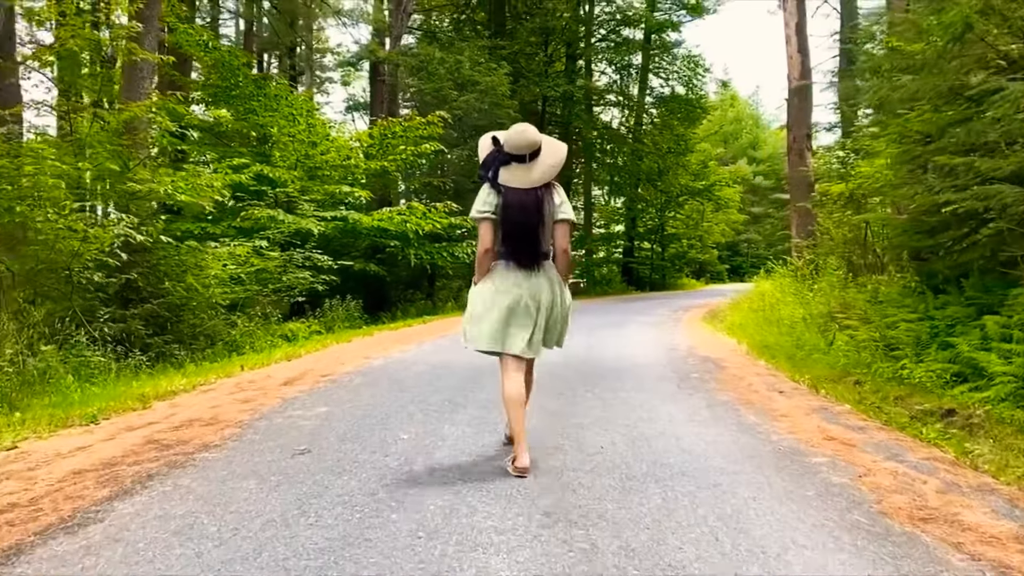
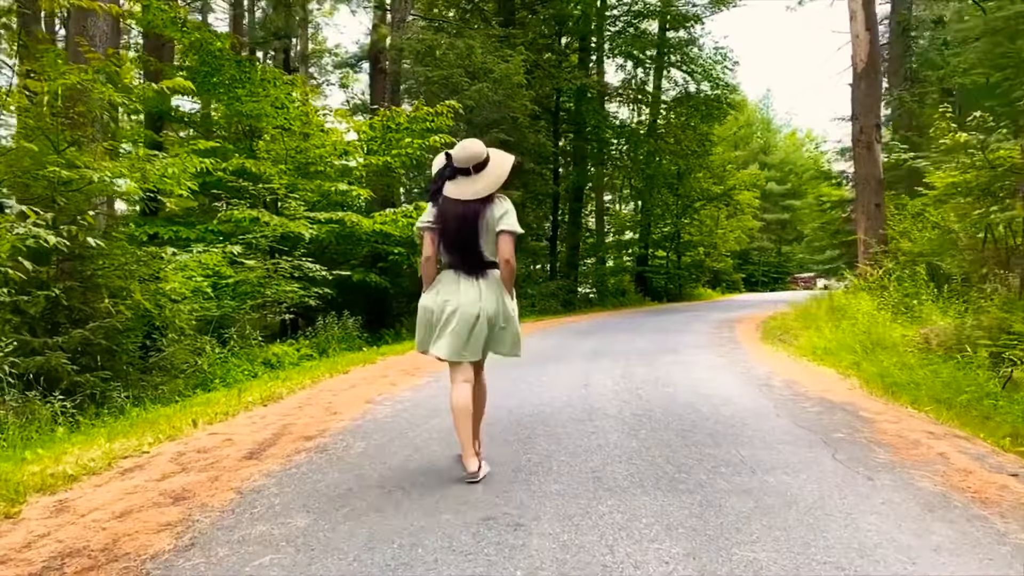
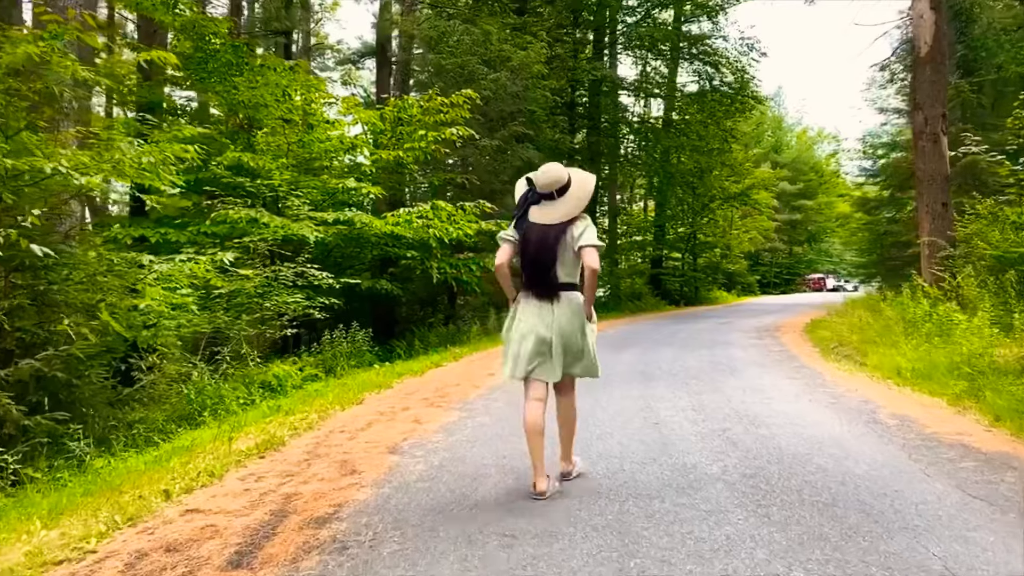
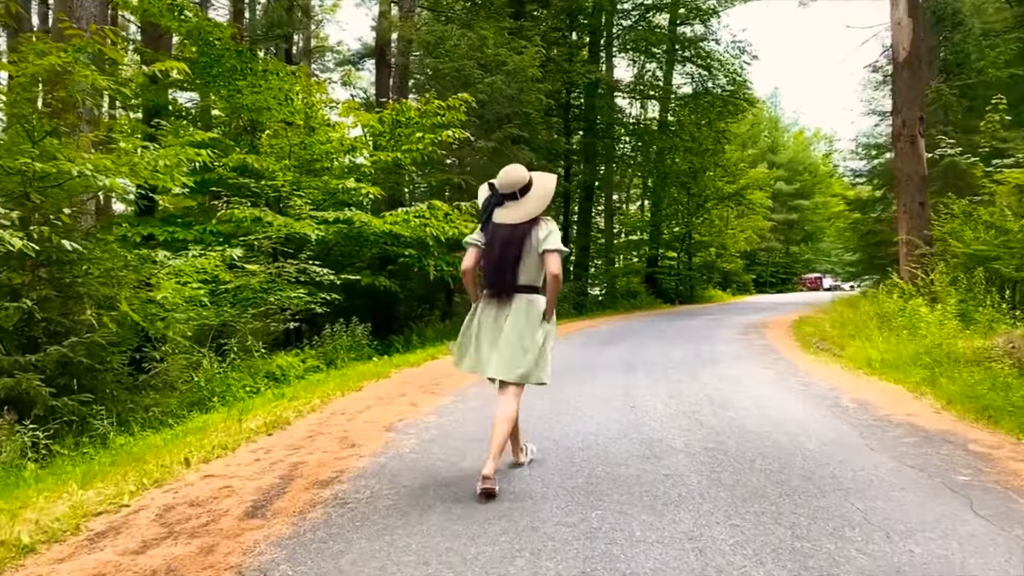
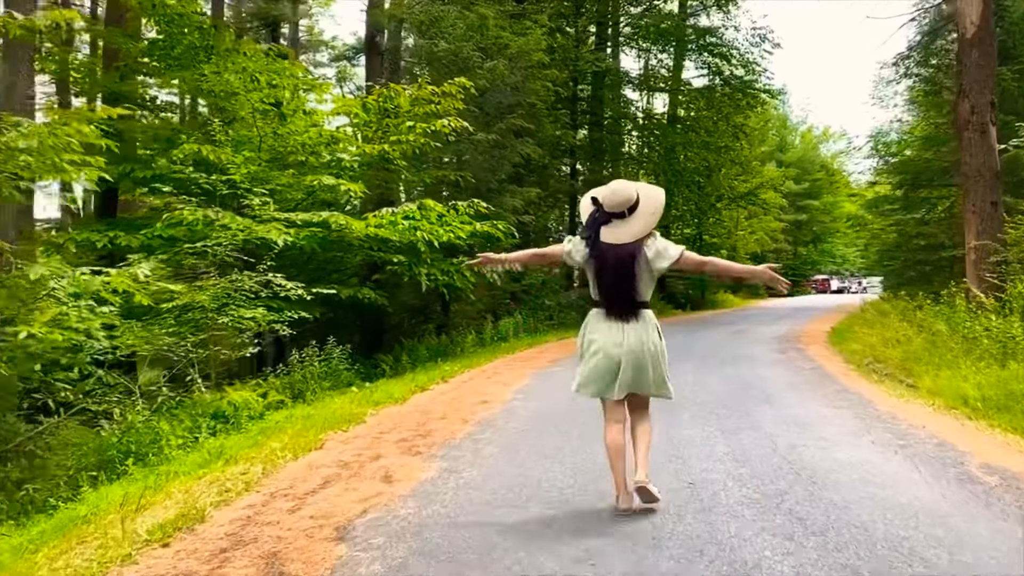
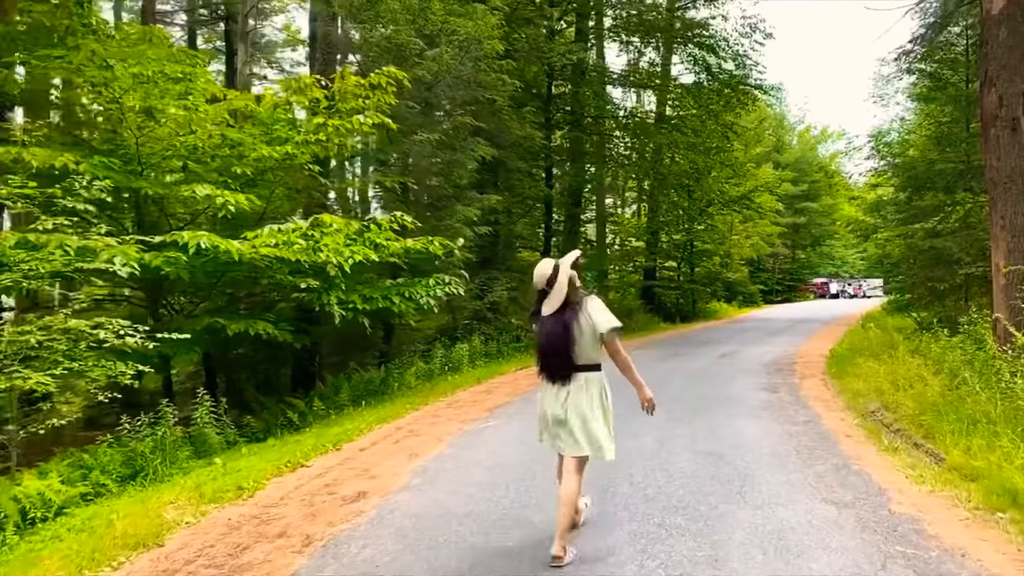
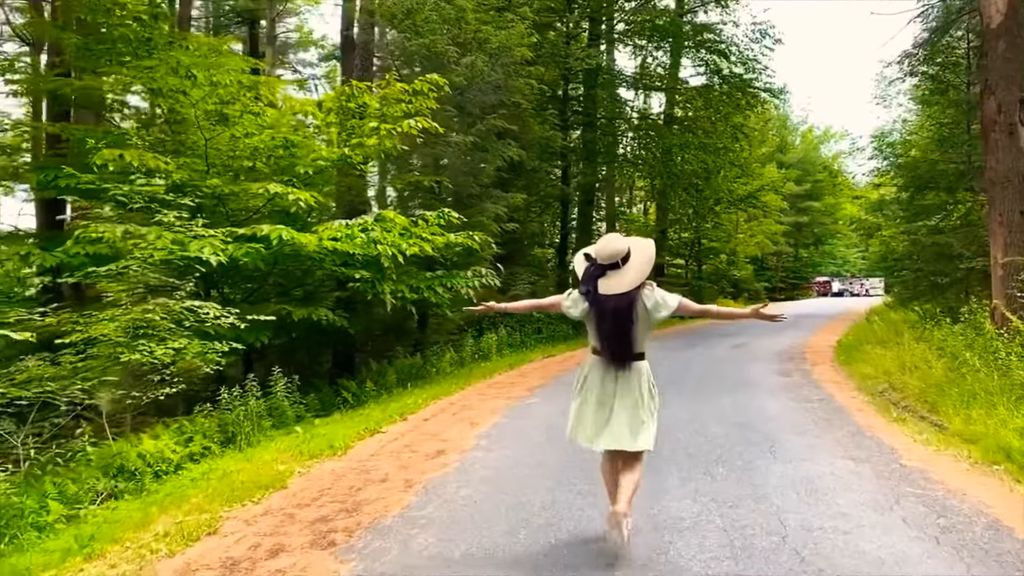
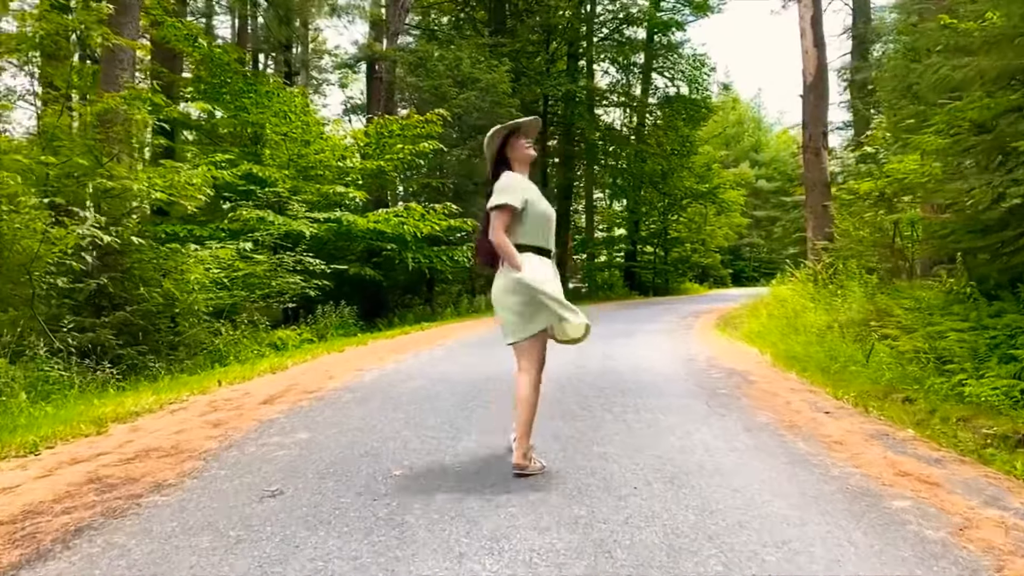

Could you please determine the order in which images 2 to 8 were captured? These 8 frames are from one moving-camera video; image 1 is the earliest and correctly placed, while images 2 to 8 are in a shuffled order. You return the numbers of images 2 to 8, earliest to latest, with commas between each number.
8, 2, 4, 3, 5, 7, 6
